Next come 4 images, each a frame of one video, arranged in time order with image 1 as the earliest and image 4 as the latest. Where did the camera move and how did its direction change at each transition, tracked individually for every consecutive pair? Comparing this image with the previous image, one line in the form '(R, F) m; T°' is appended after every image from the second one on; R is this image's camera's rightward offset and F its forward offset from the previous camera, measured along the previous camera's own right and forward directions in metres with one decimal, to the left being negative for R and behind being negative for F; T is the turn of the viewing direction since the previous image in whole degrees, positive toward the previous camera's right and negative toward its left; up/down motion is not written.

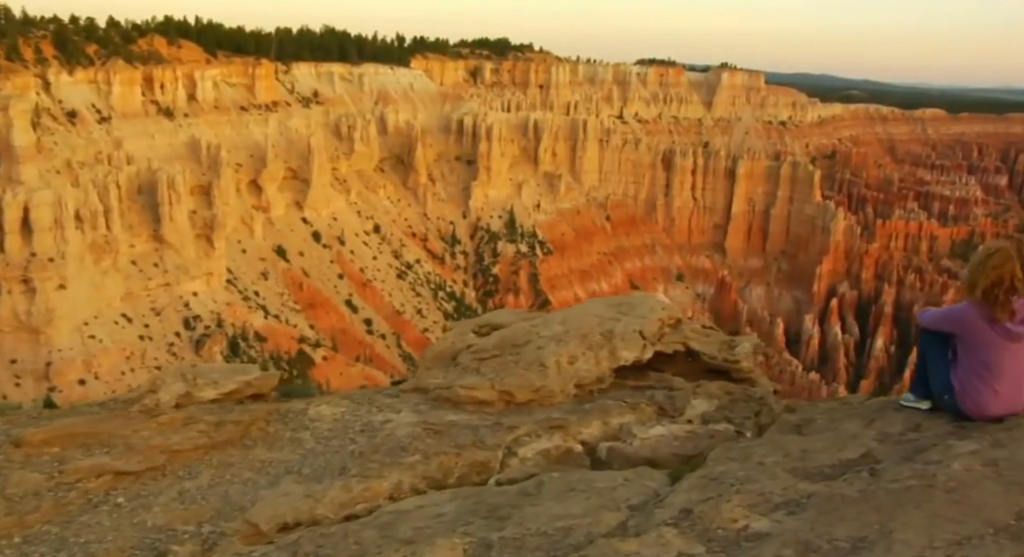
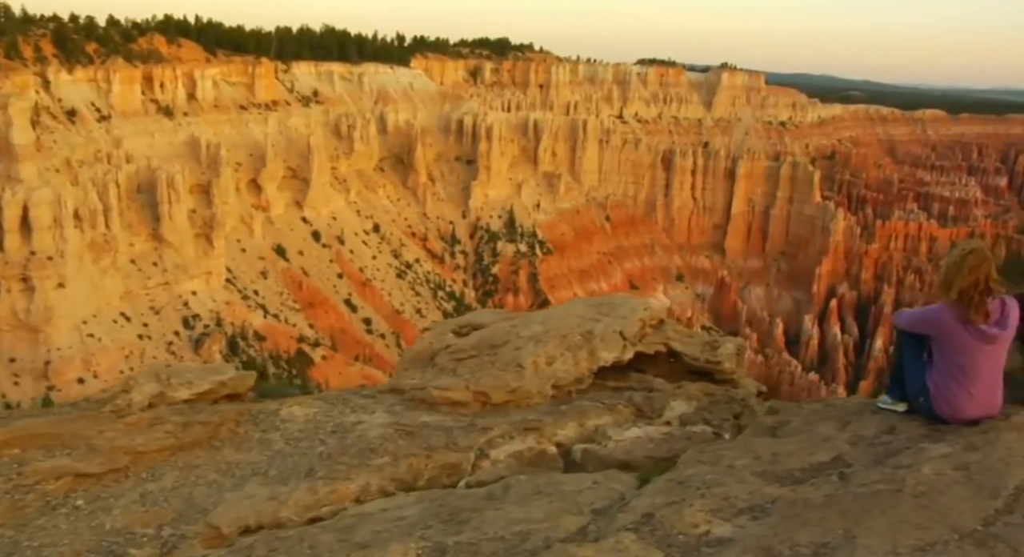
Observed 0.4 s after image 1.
(+0.2, +0.1) m; 0°
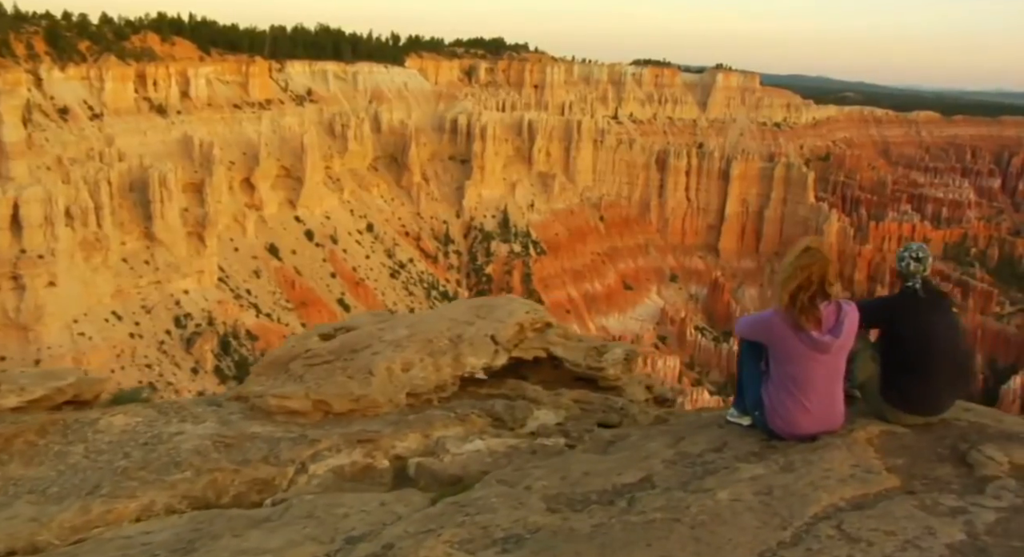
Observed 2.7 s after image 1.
(+1.3, +0.5) m; 0°
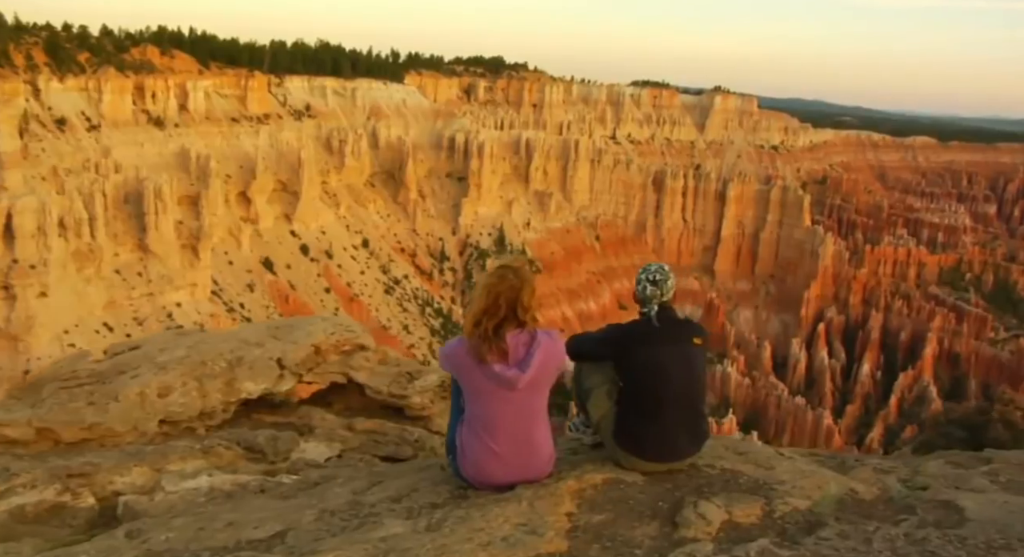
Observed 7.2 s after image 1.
(+1.8, +0.6) m; 0°
